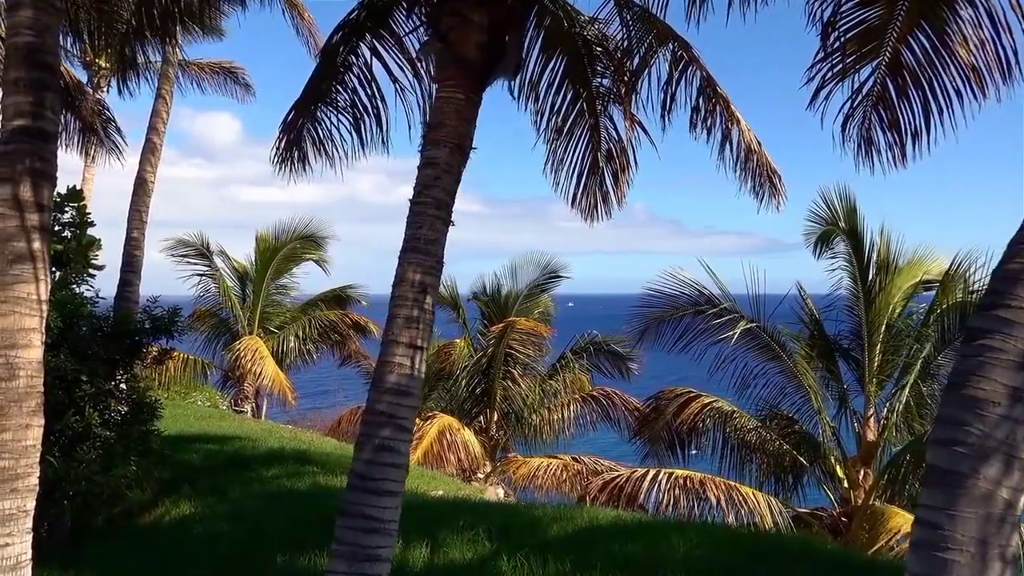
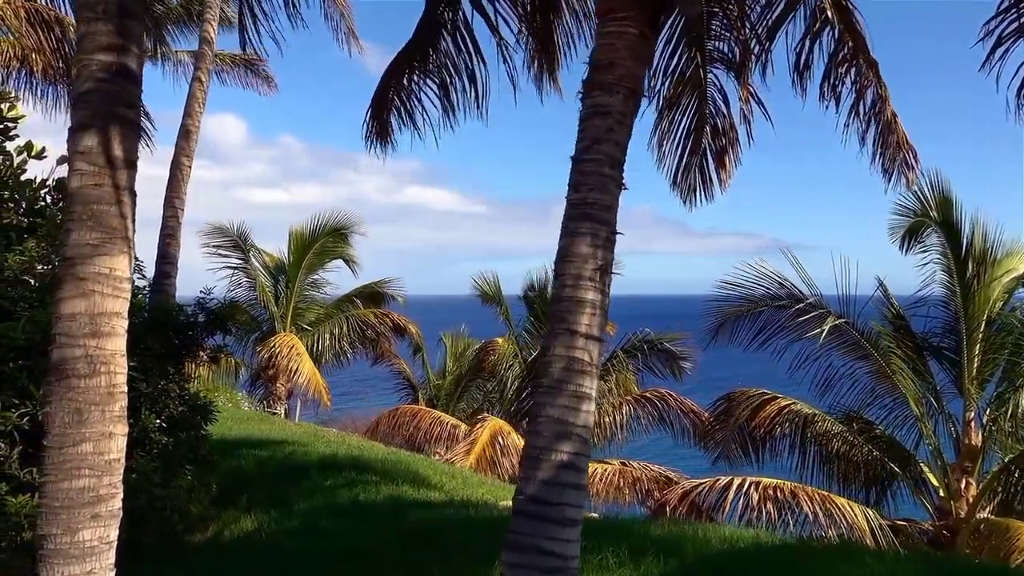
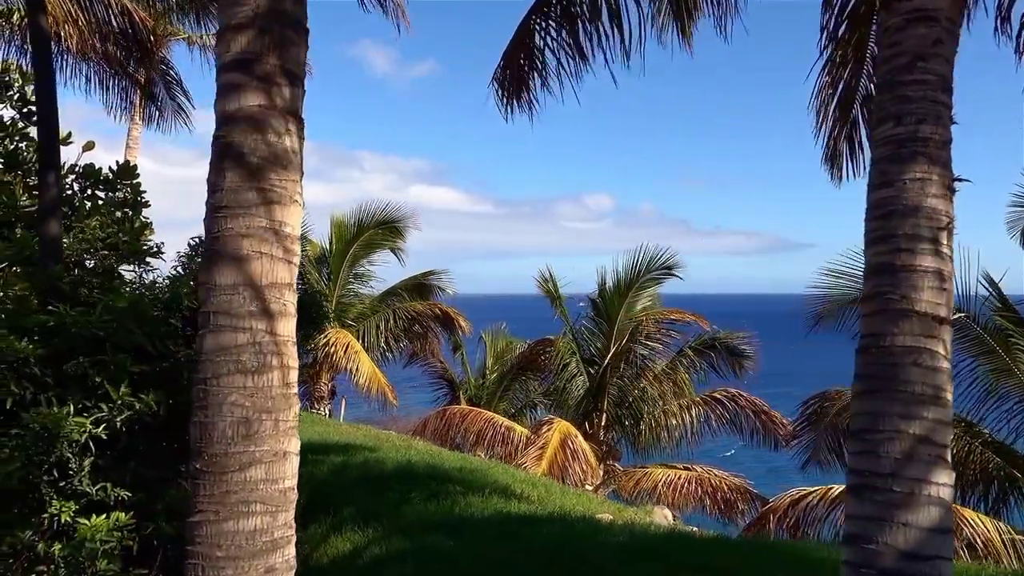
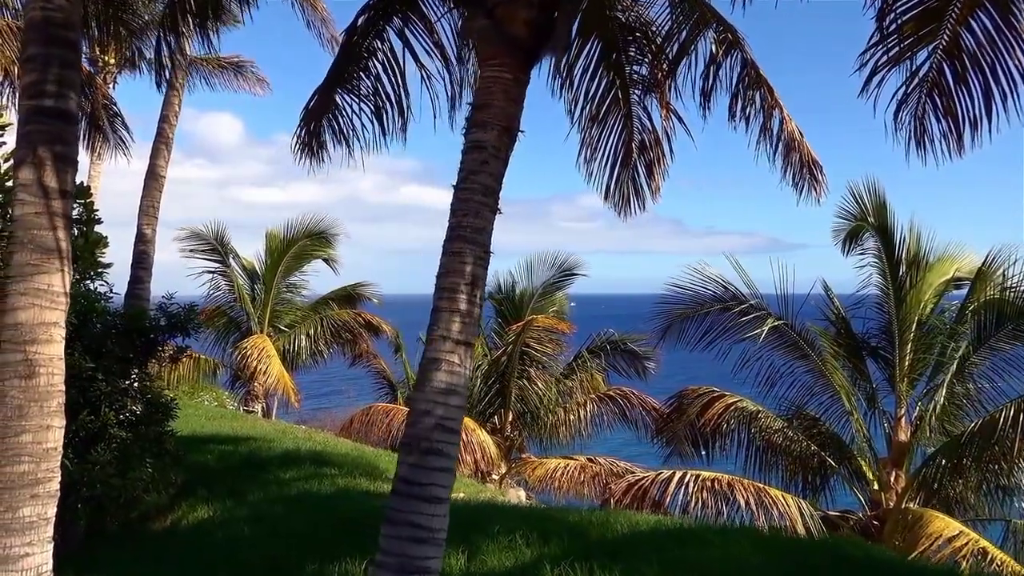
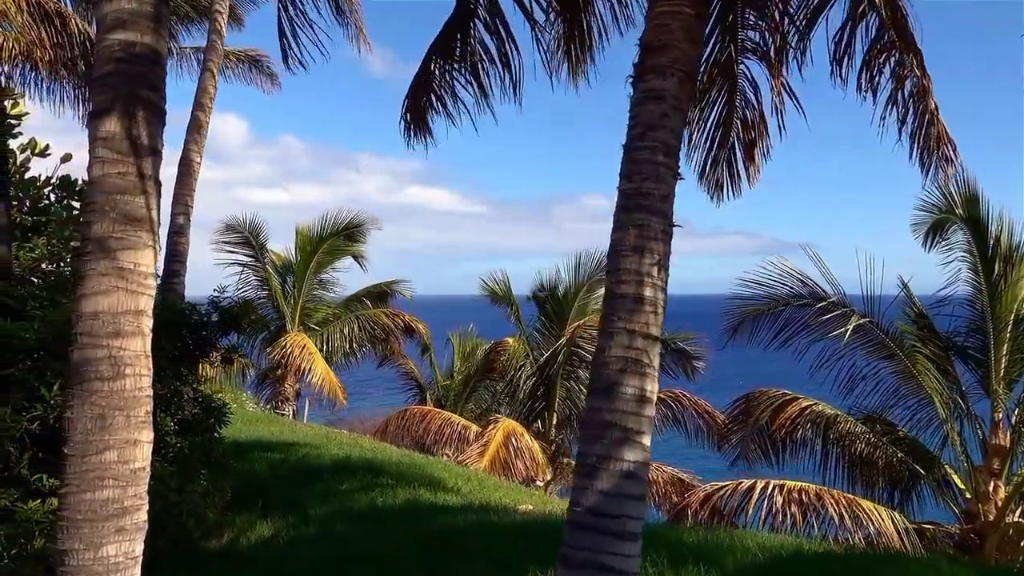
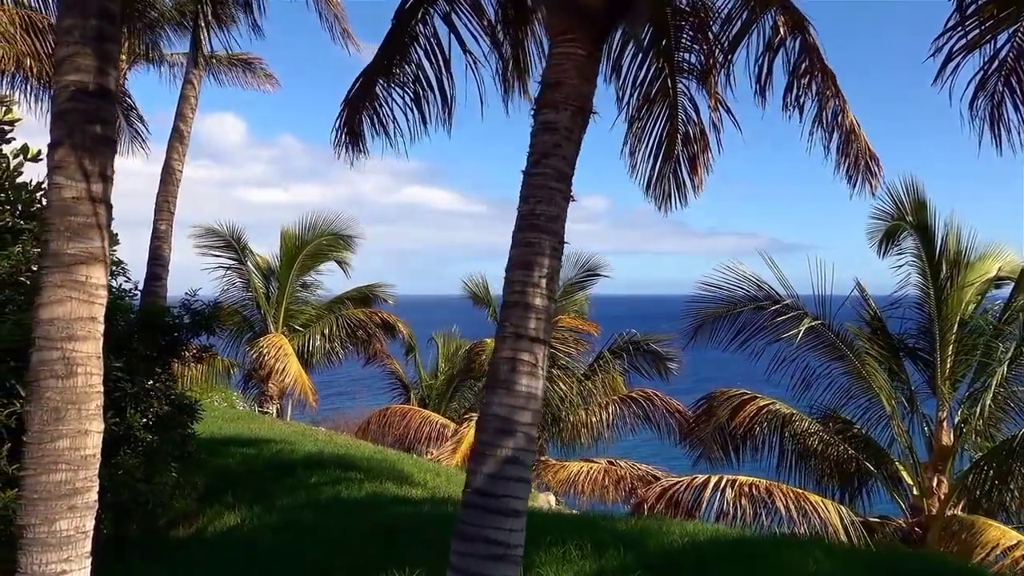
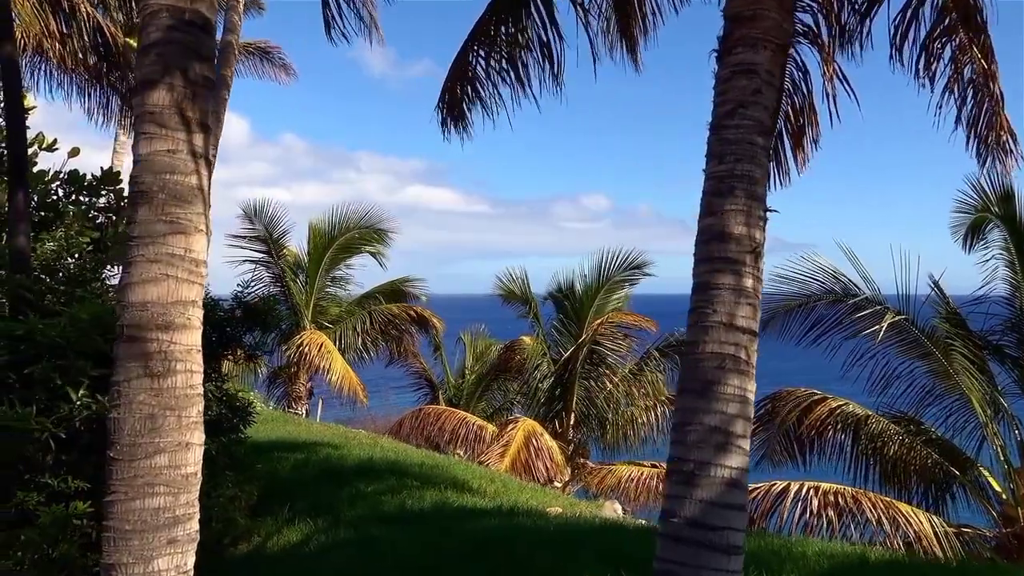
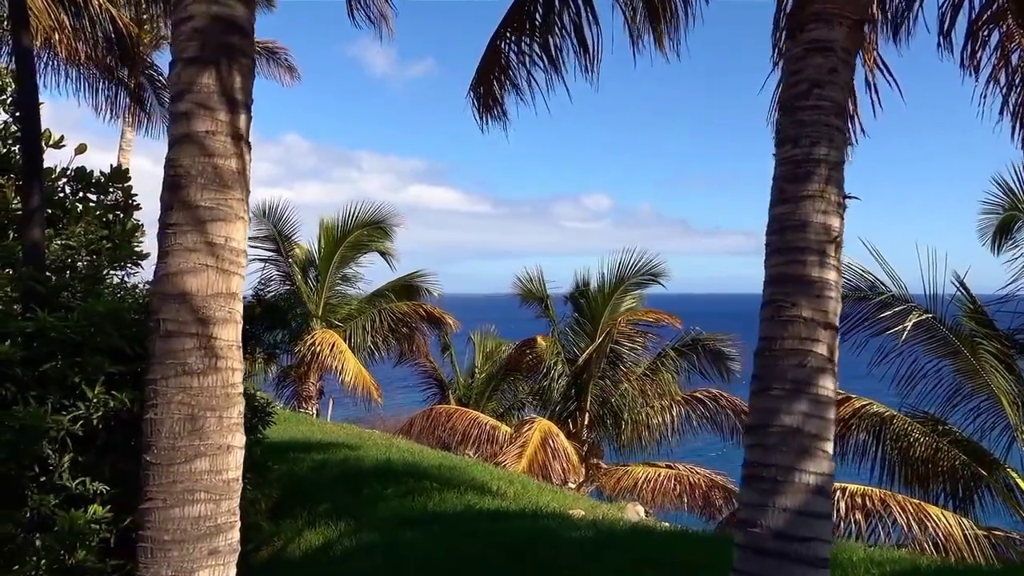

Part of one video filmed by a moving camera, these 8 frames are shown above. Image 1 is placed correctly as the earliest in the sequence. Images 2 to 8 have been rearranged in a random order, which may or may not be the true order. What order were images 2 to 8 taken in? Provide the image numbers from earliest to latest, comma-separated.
4, 6, 2, 5, 7, 8, 3
